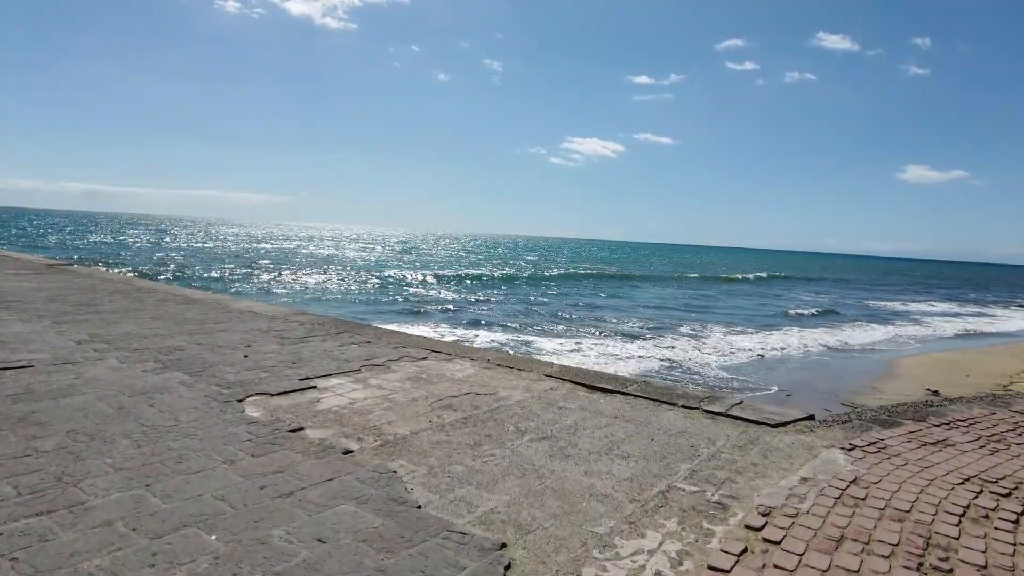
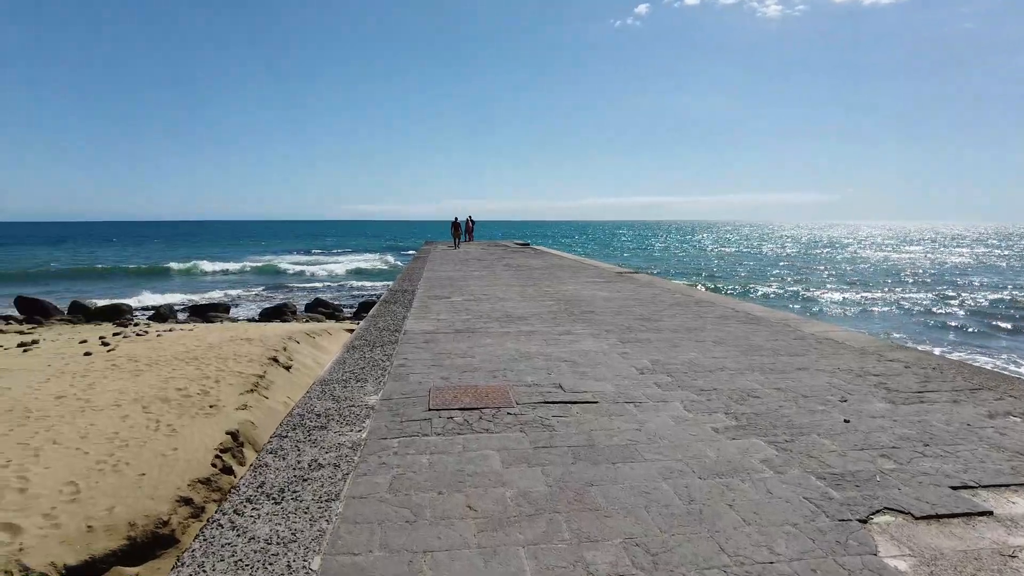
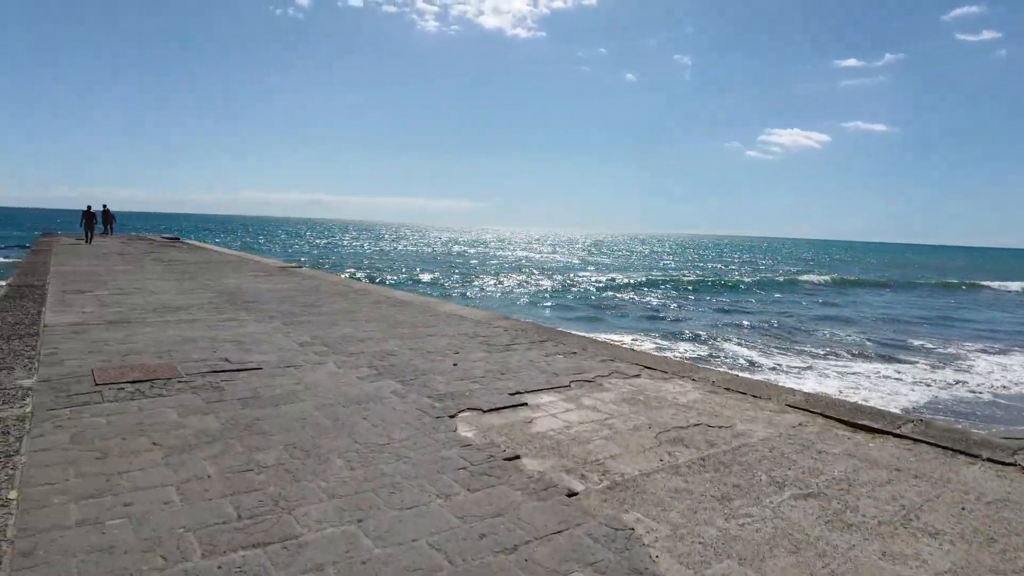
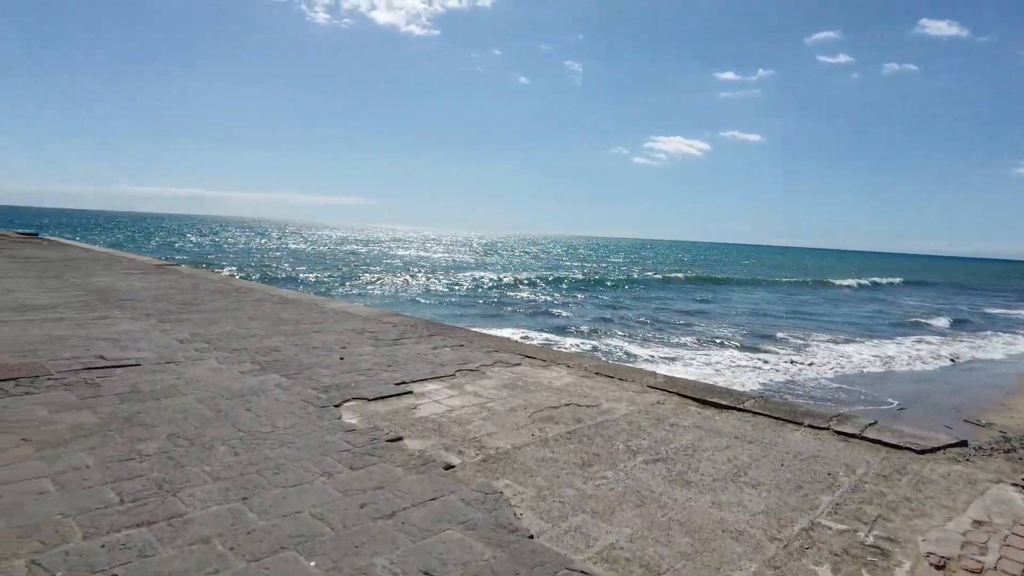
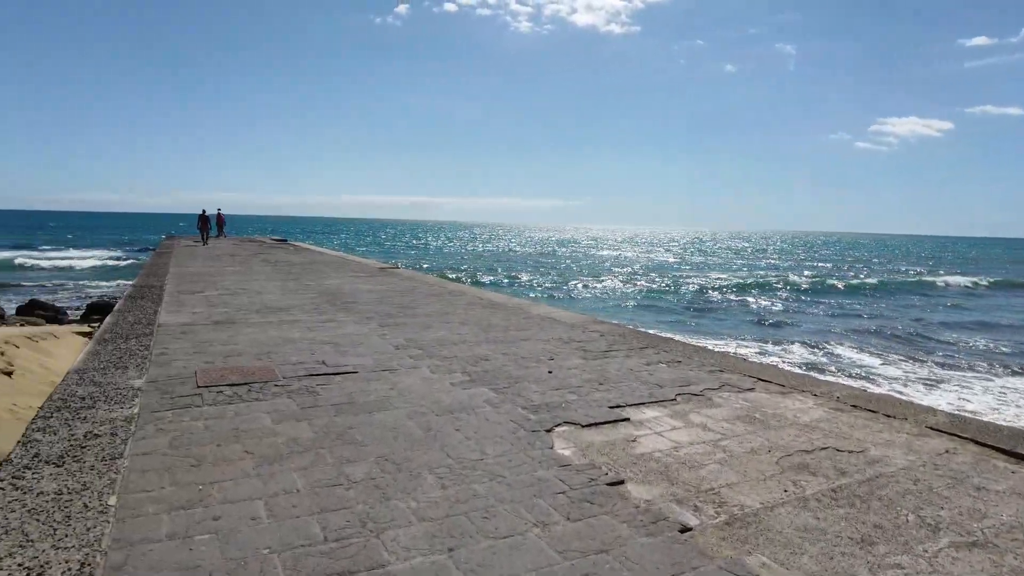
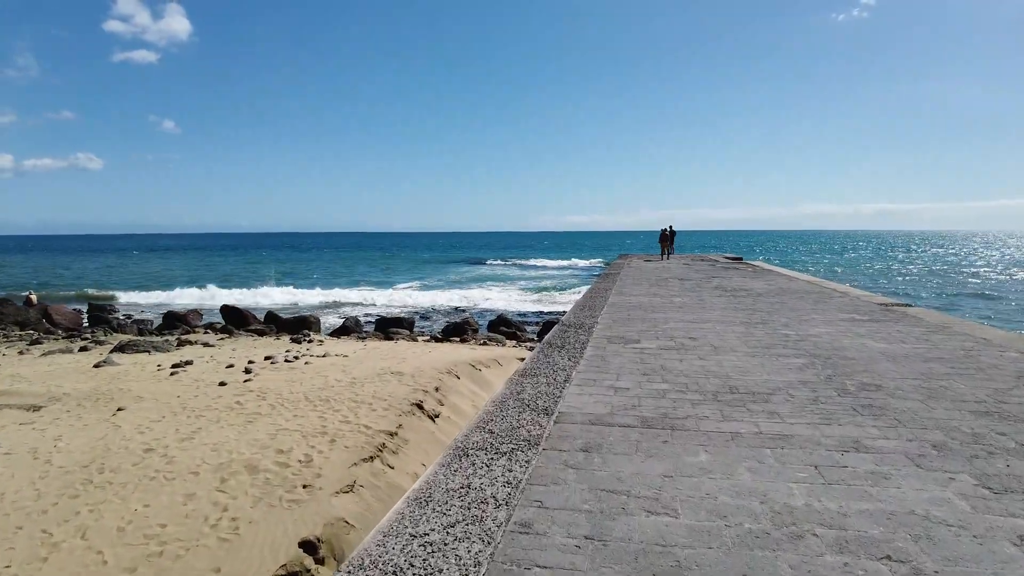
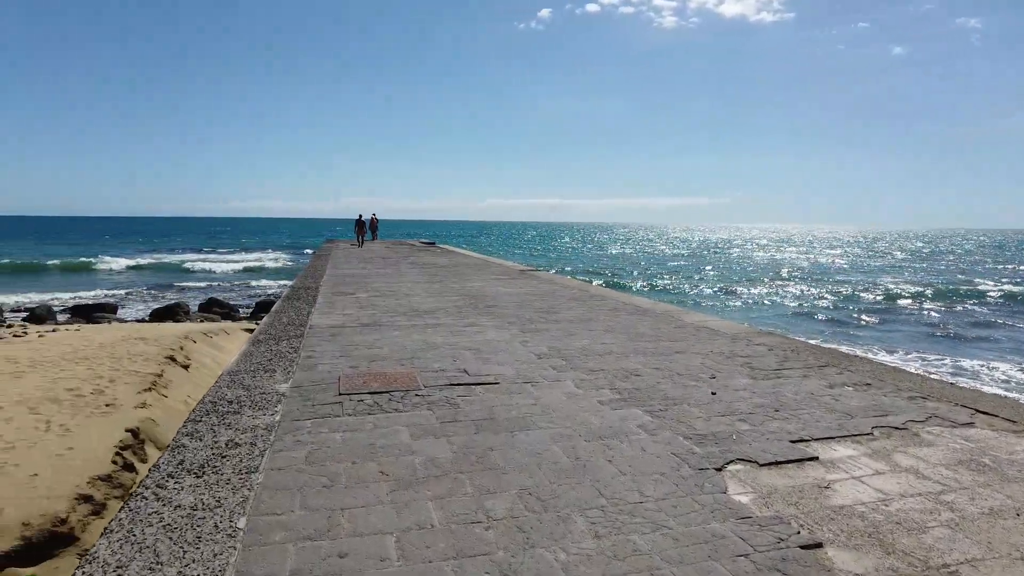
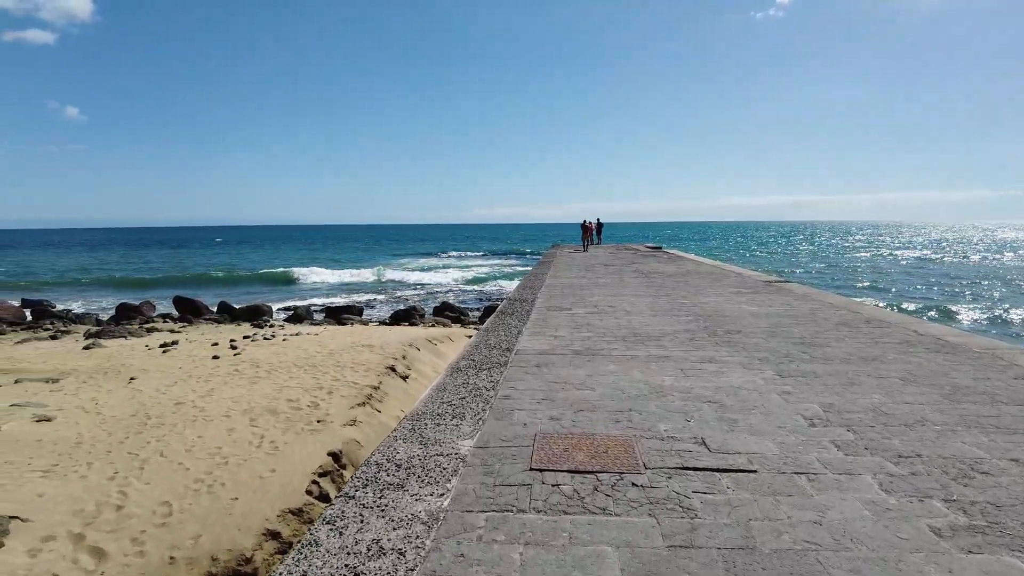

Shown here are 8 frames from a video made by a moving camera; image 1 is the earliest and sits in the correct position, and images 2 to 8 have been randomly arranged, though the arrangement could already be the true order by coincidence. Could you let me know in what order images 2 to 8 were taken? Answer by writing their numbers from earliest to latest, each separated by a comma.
4, 3, 5, 7, 2, 8, 6
